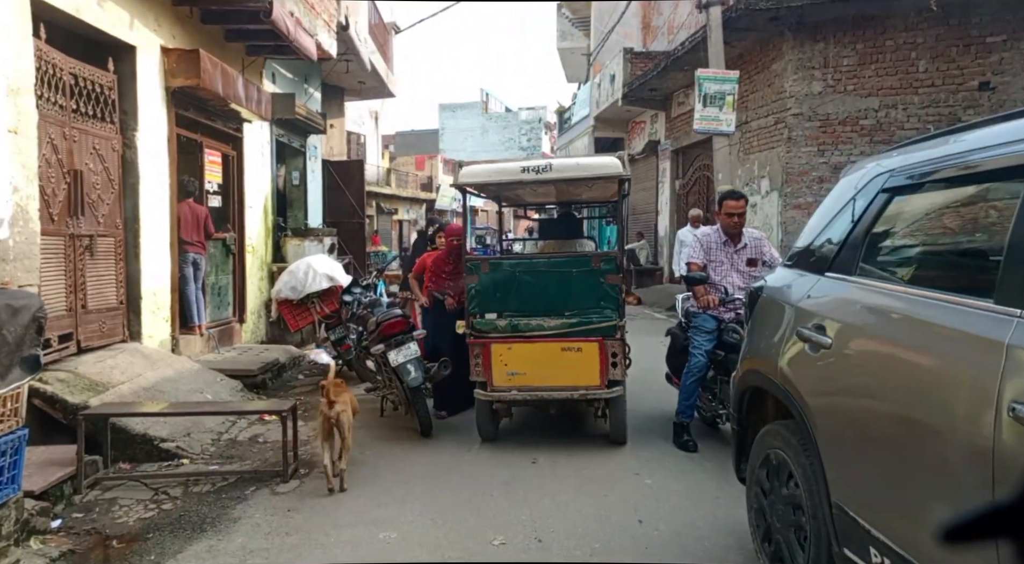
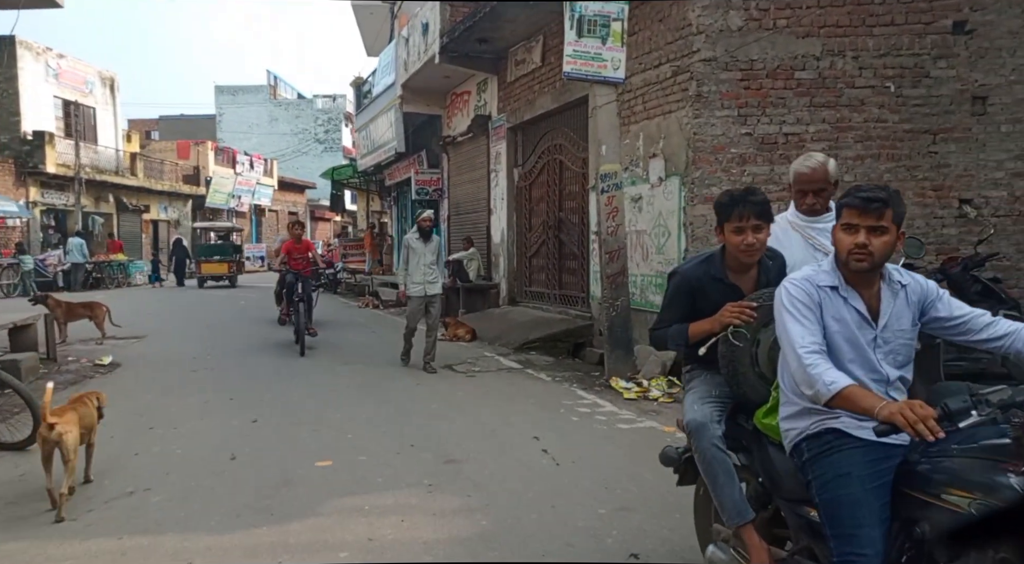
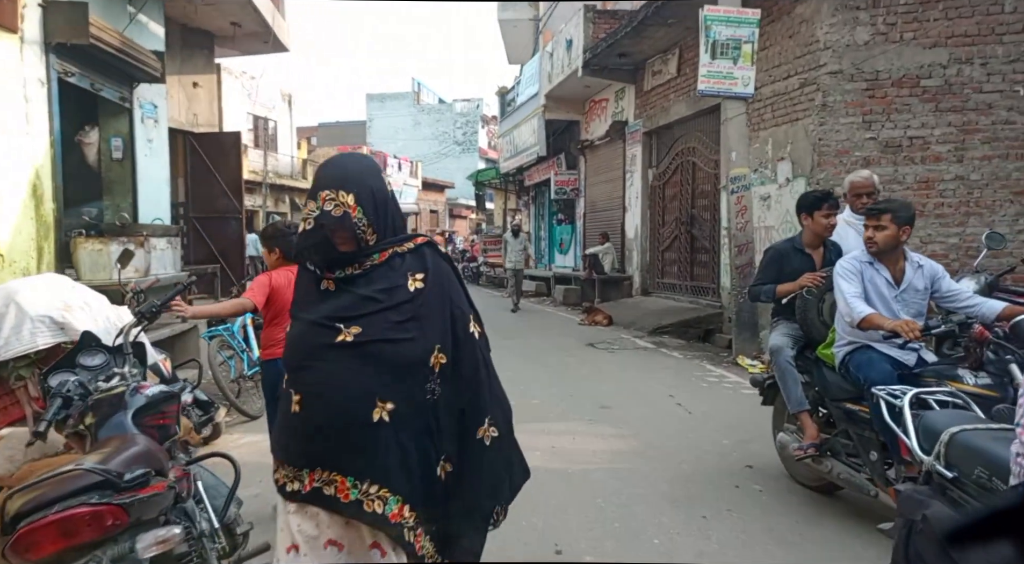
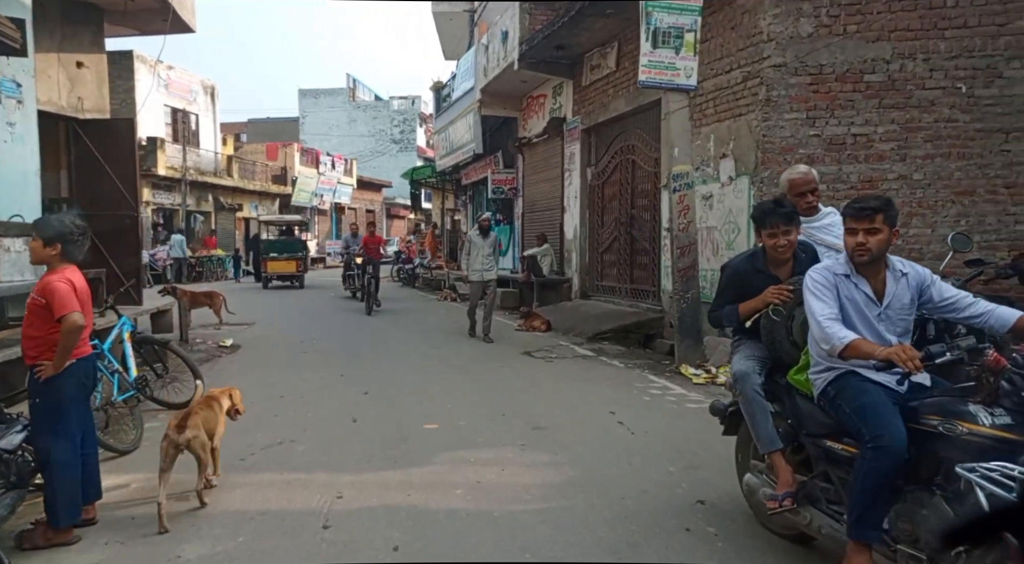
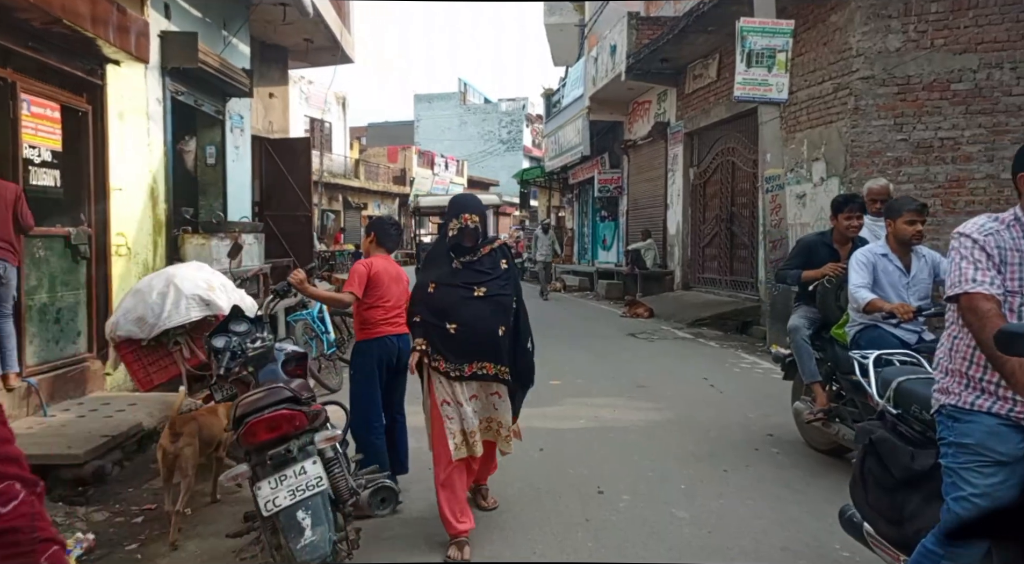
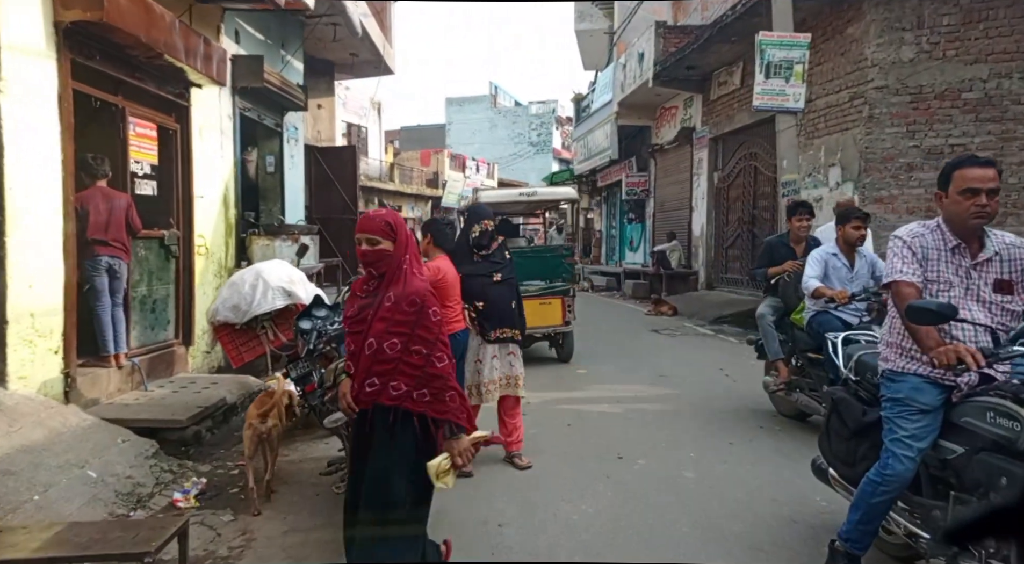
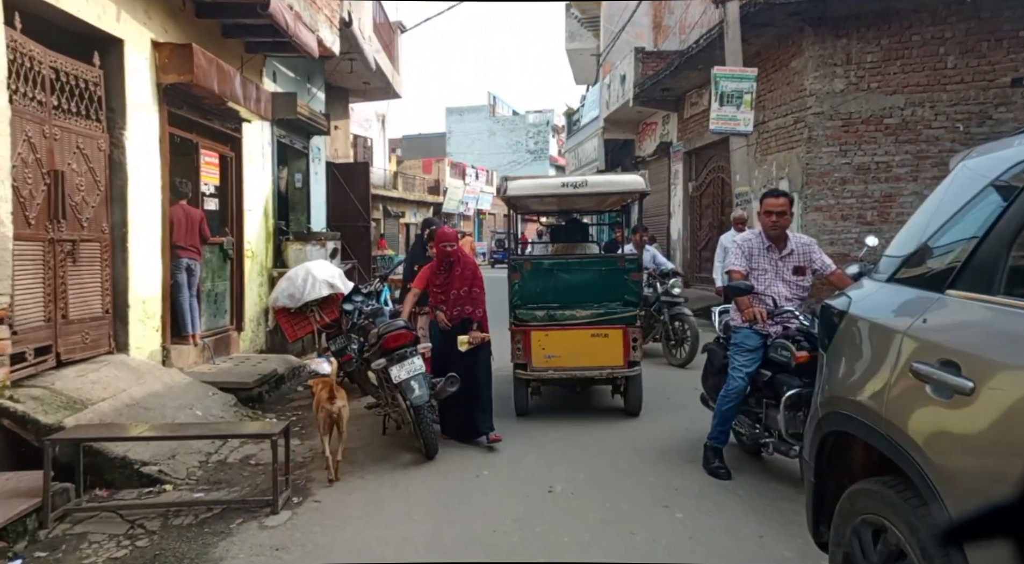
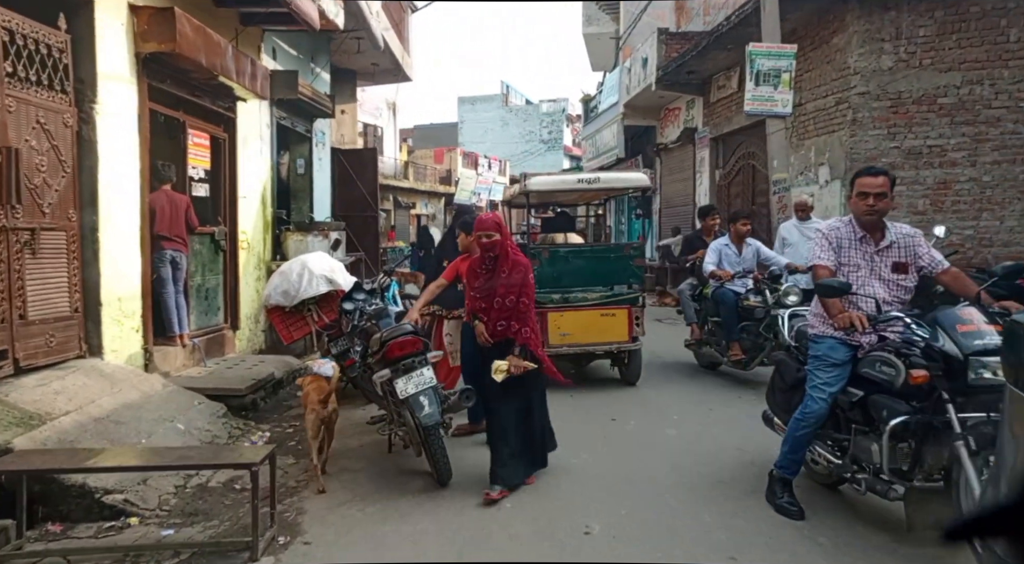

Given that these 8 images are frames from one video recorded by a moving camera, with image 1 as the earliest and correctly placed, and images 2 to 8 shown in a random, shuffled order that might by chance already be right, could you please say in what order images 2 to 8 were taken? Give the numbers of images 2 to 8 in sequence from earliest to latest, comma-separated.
7, 8, 6, 5, 3, 4, 2
